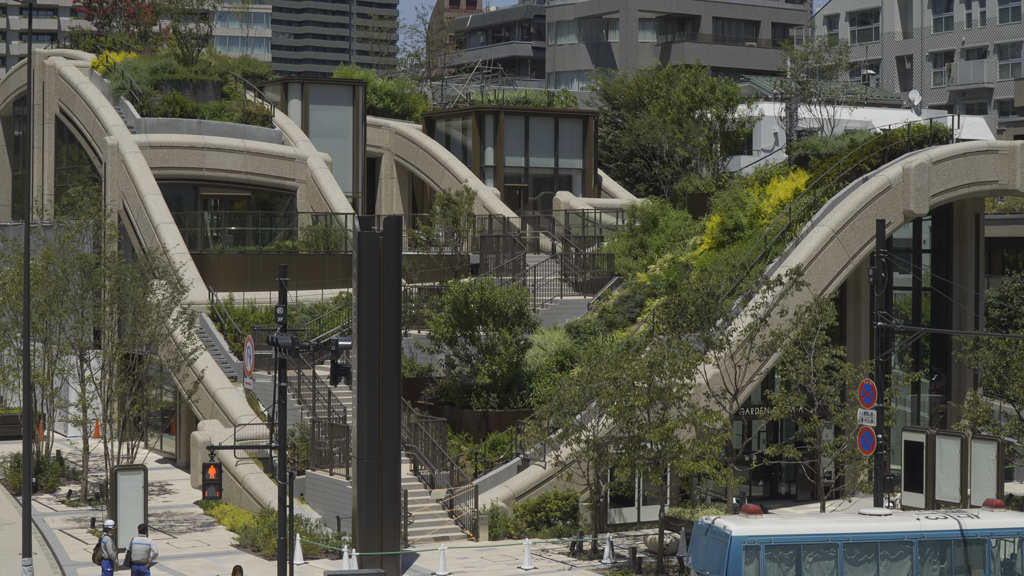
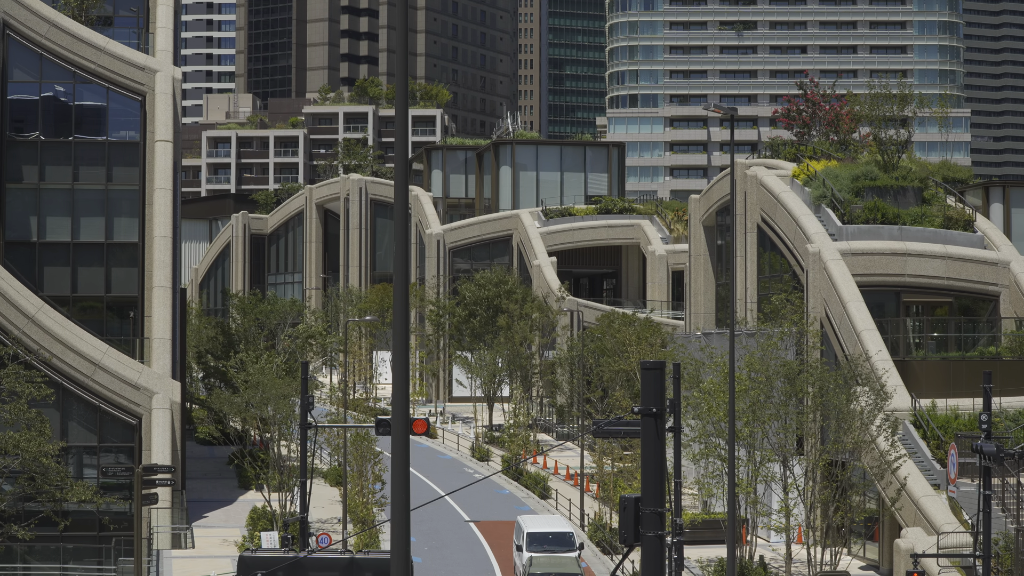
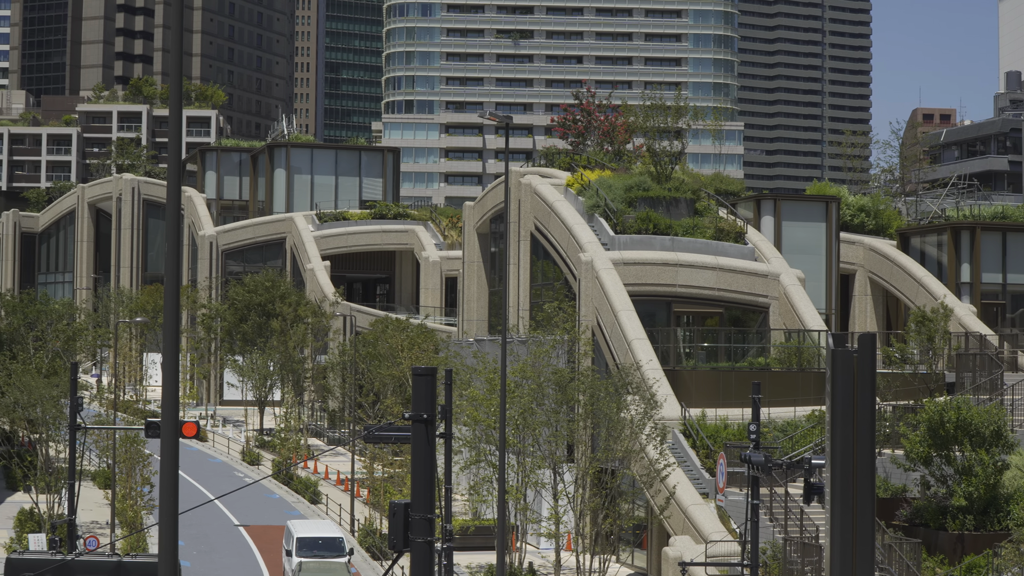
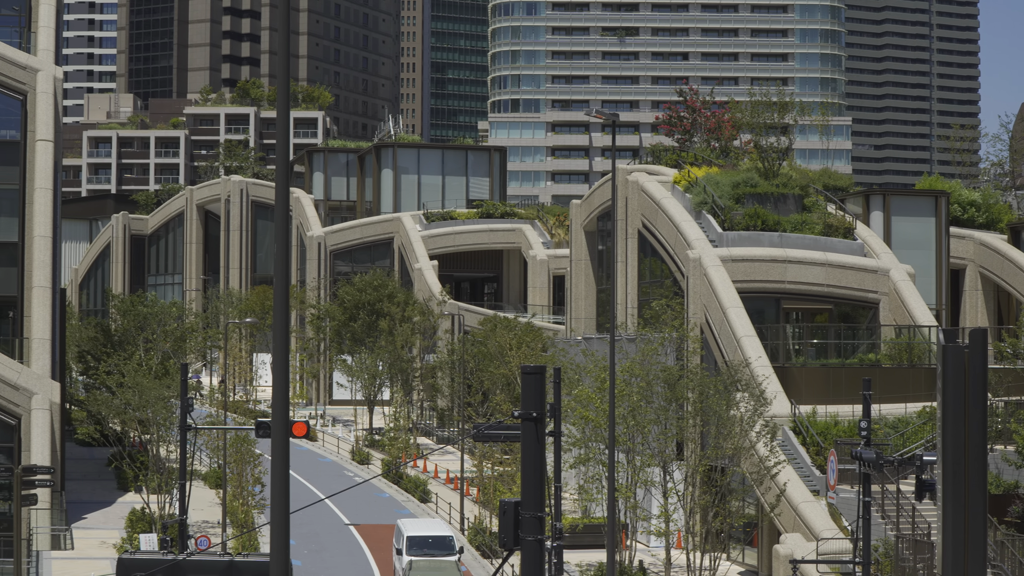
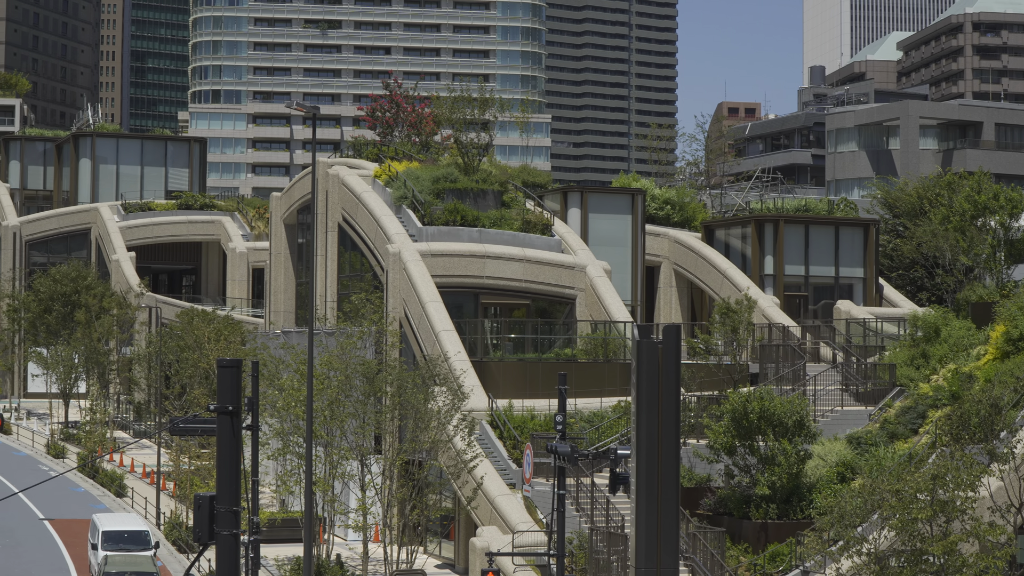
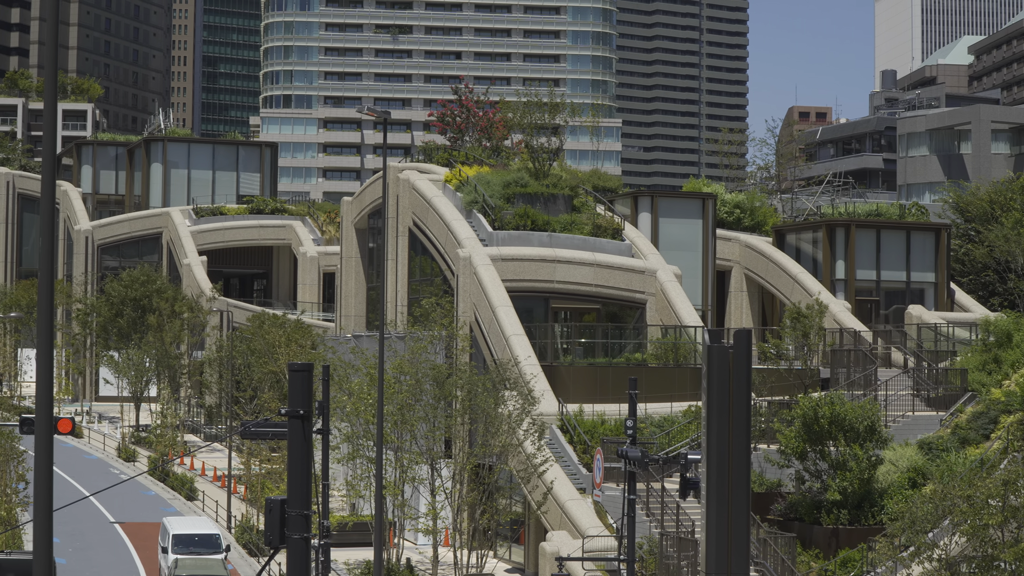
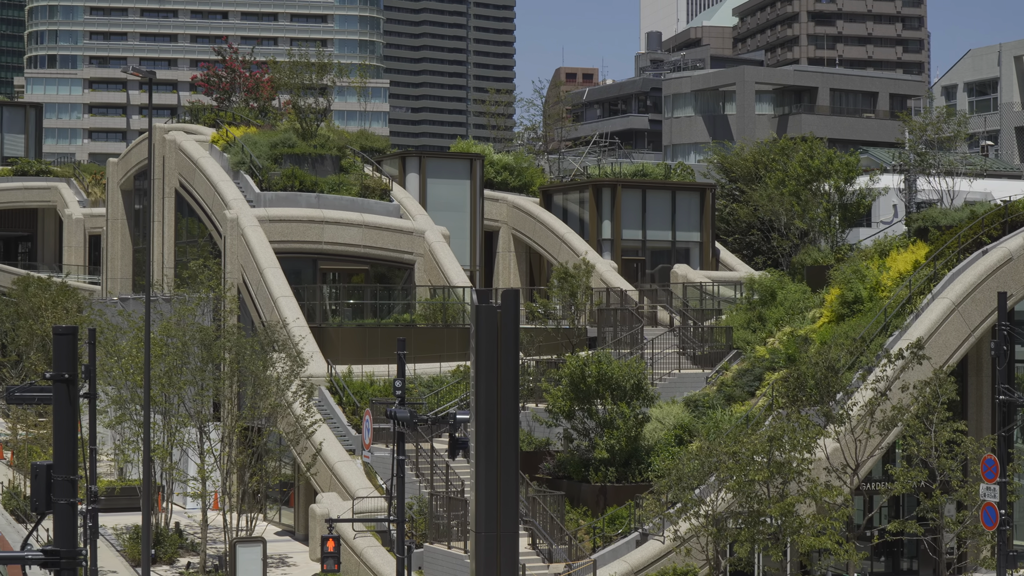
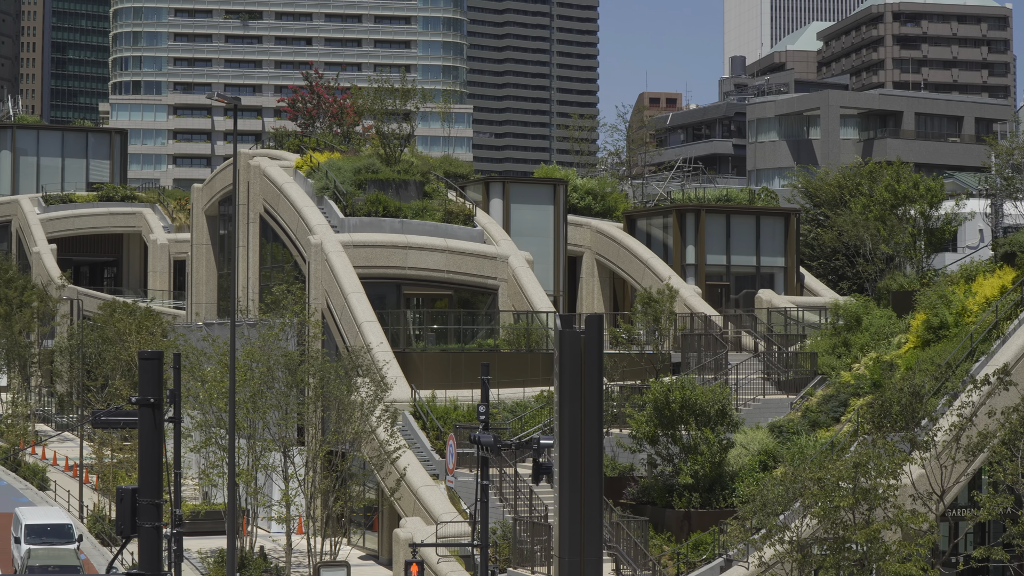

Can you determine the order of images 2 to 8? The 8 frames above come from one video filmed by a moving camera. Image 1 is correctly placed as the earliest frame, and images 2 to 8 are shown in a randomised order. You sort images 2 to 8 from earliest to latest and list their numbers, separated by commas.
7, 8, 5, 6, 3, 4, 2
